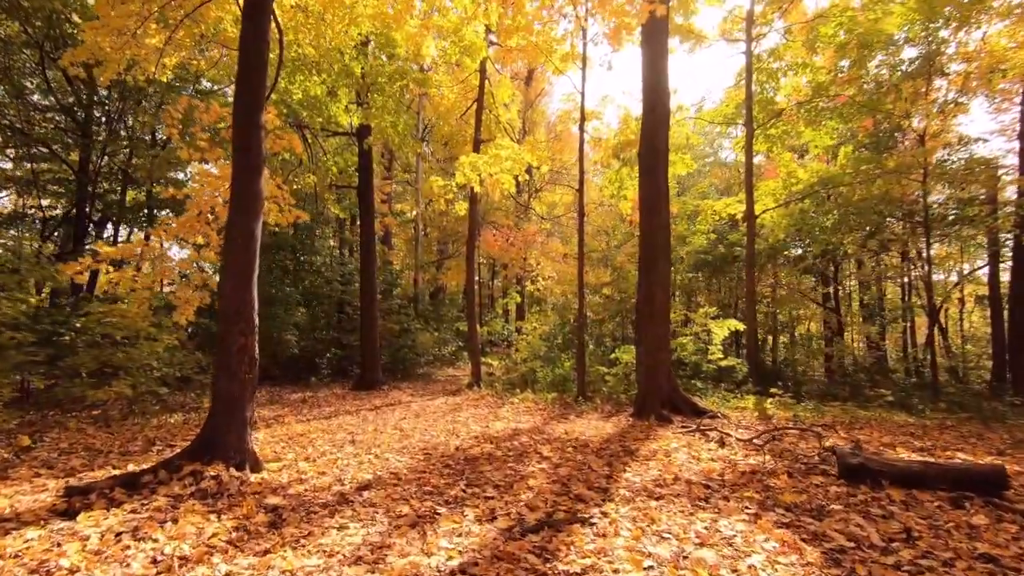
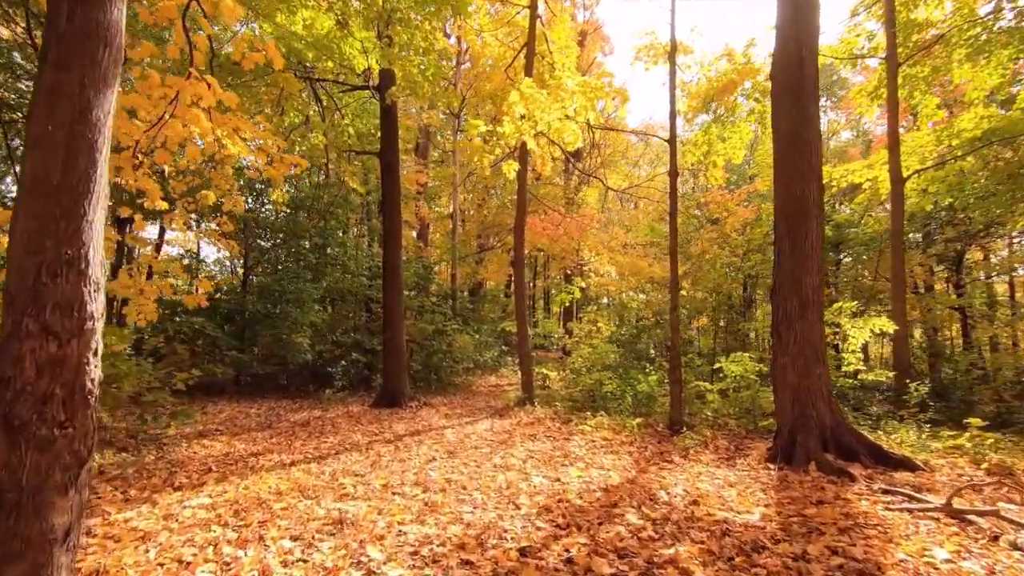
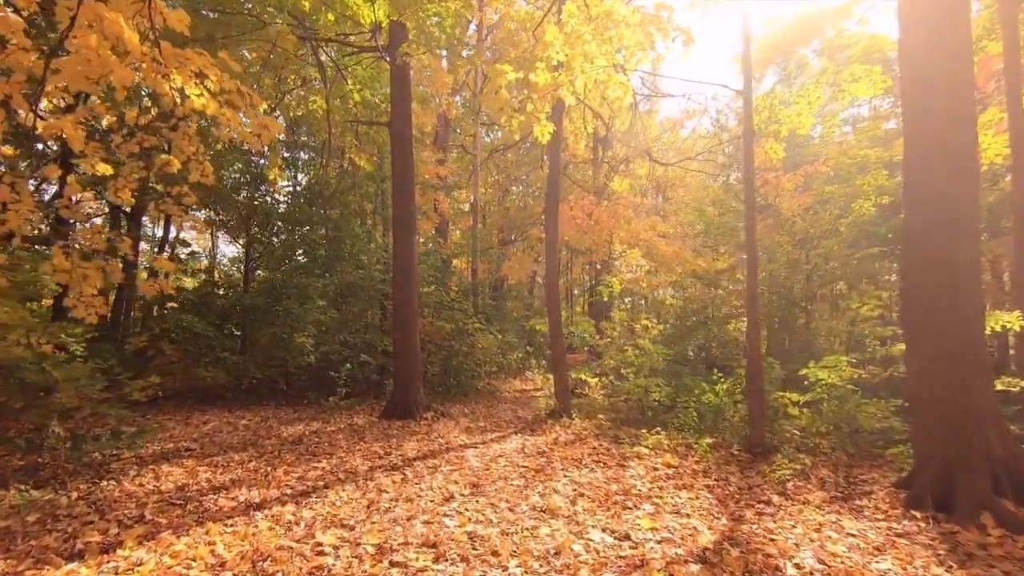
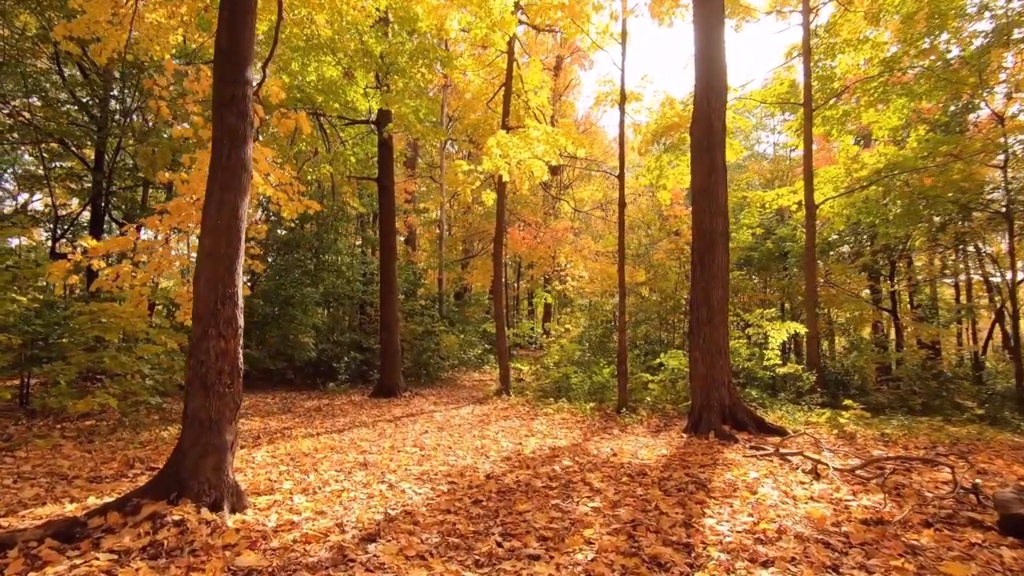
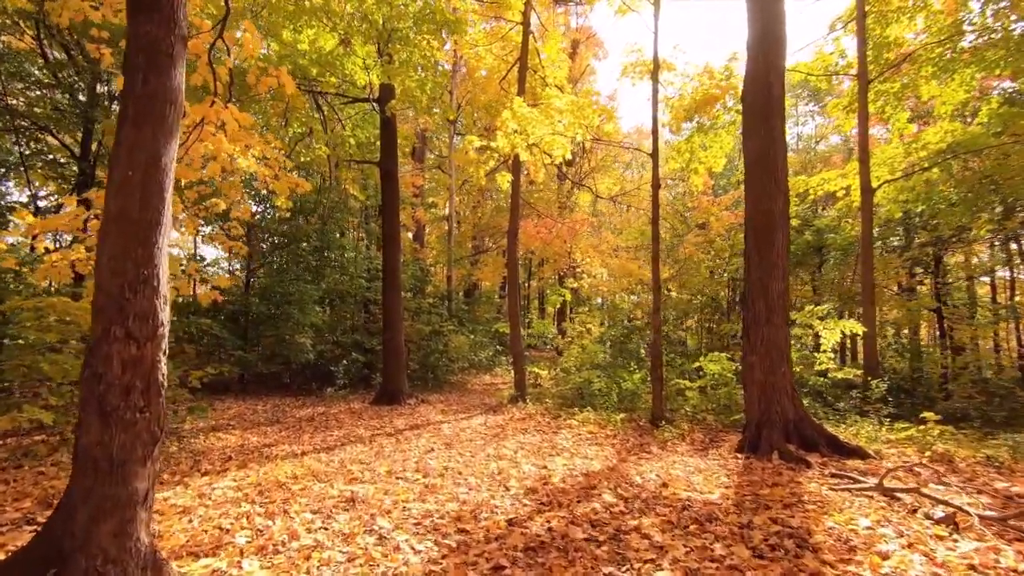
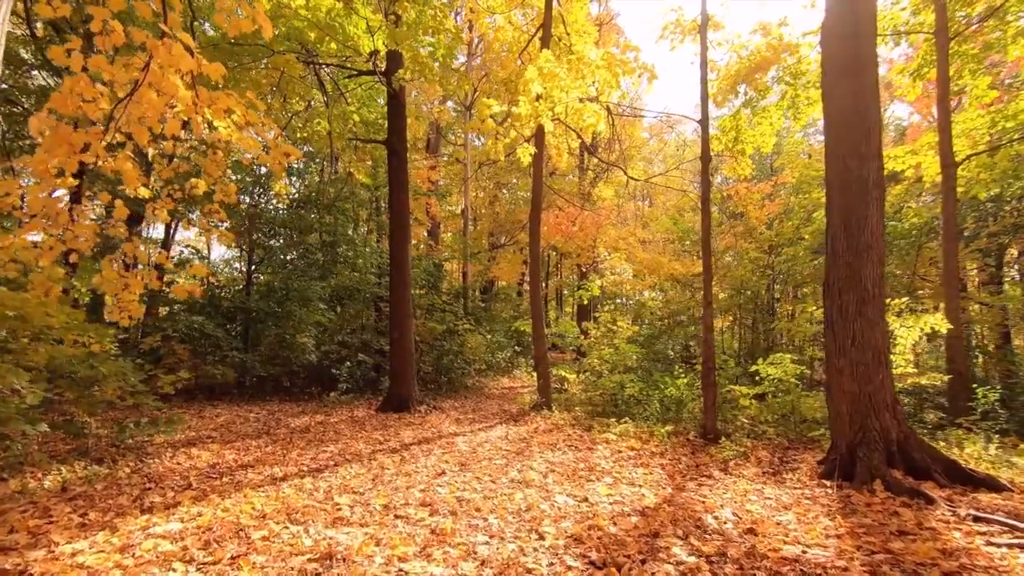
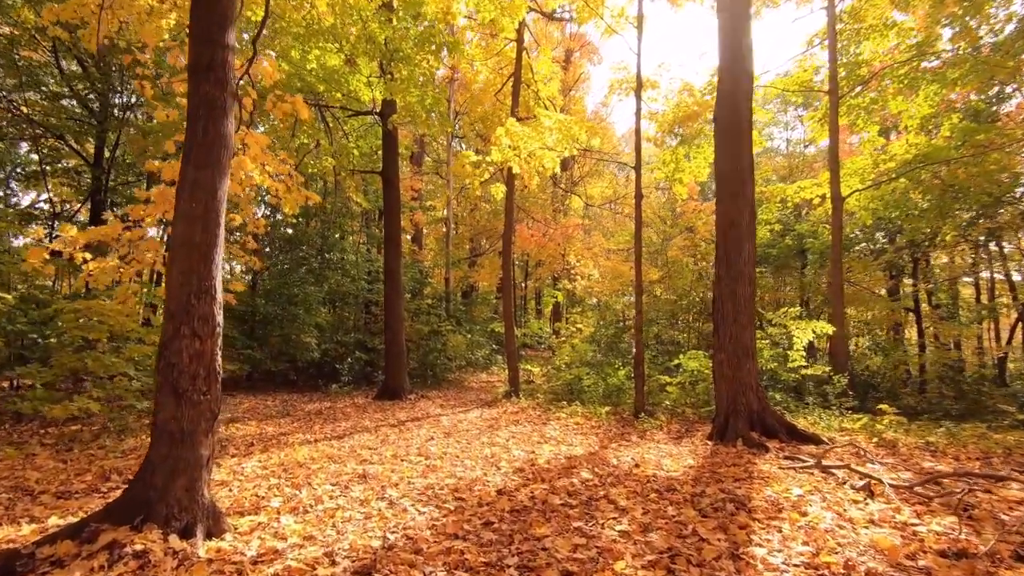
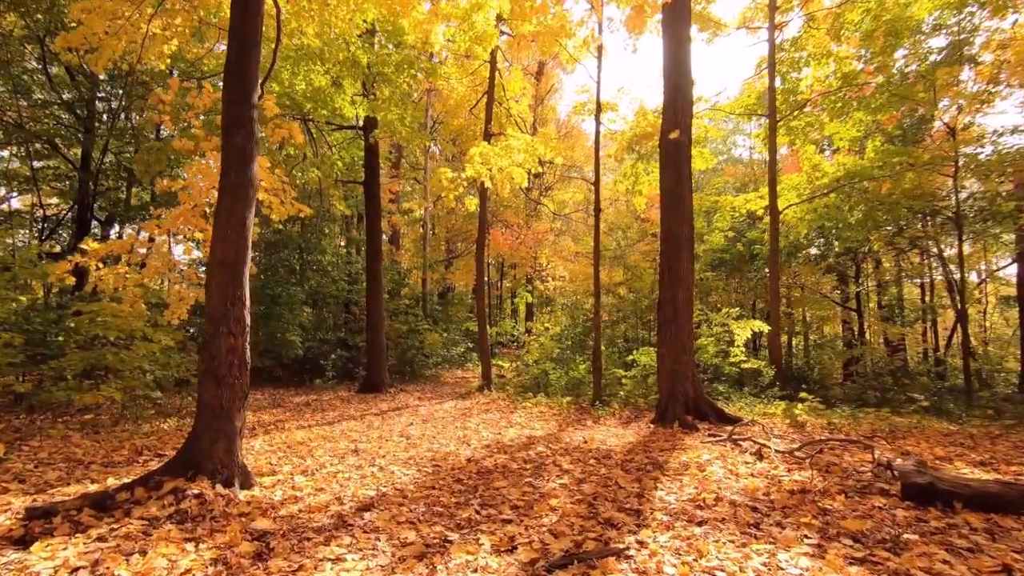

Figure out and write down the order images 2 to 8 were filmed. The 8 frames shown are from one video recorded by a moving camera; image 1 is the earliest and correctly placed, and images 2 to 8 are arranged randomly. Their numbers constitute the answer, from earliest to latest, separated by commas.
8, 4, 7, 5, 2, 6, 3
